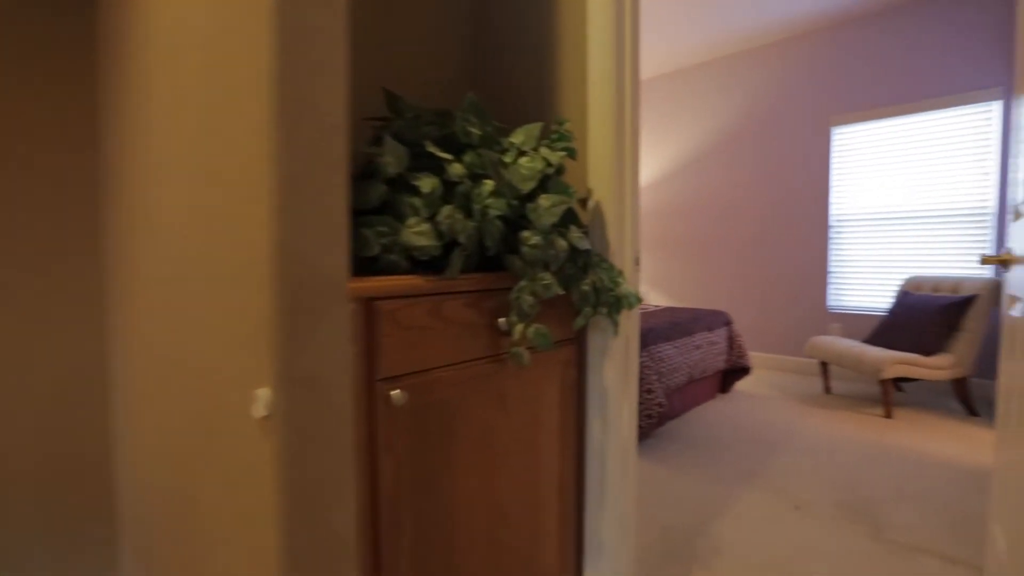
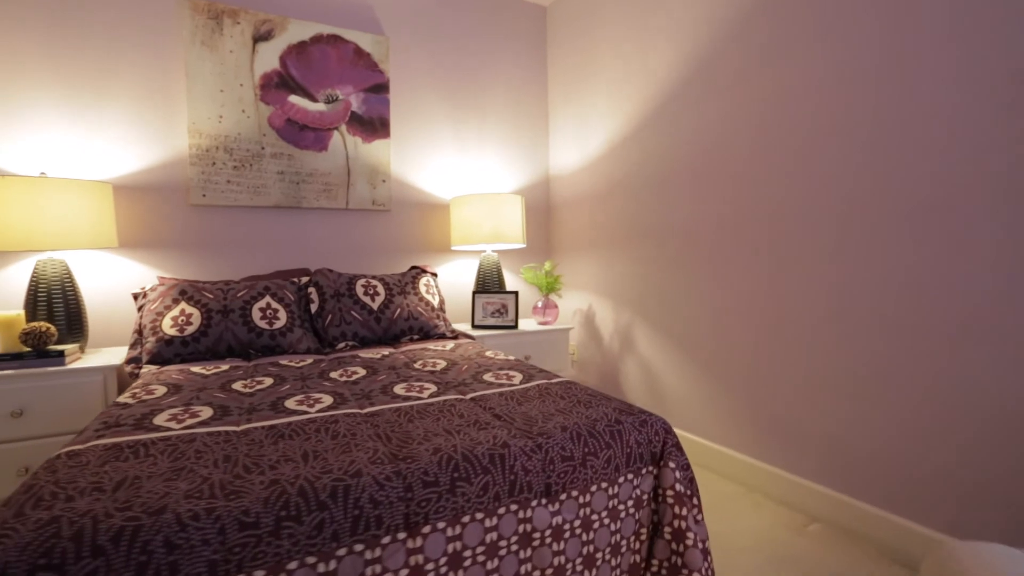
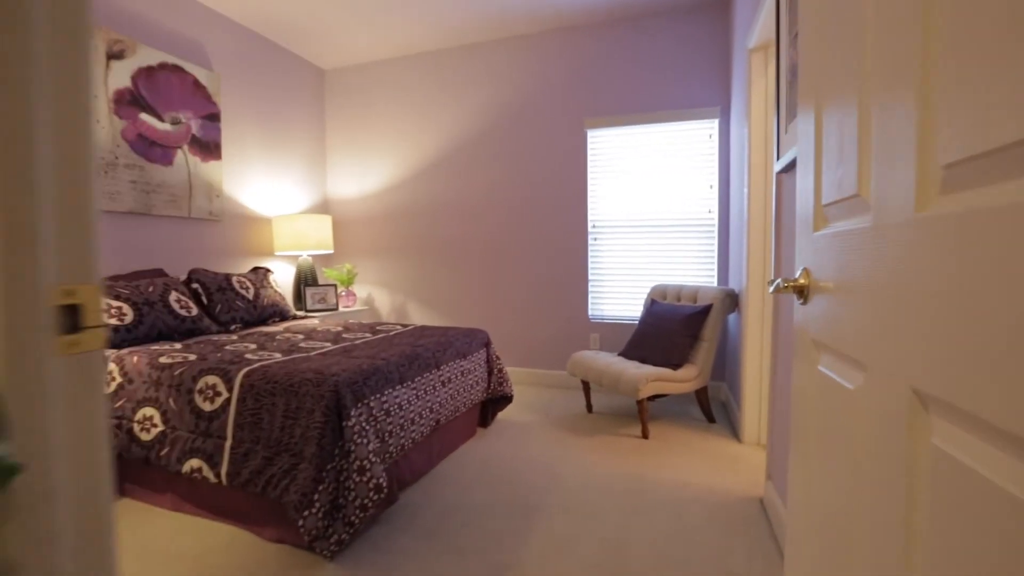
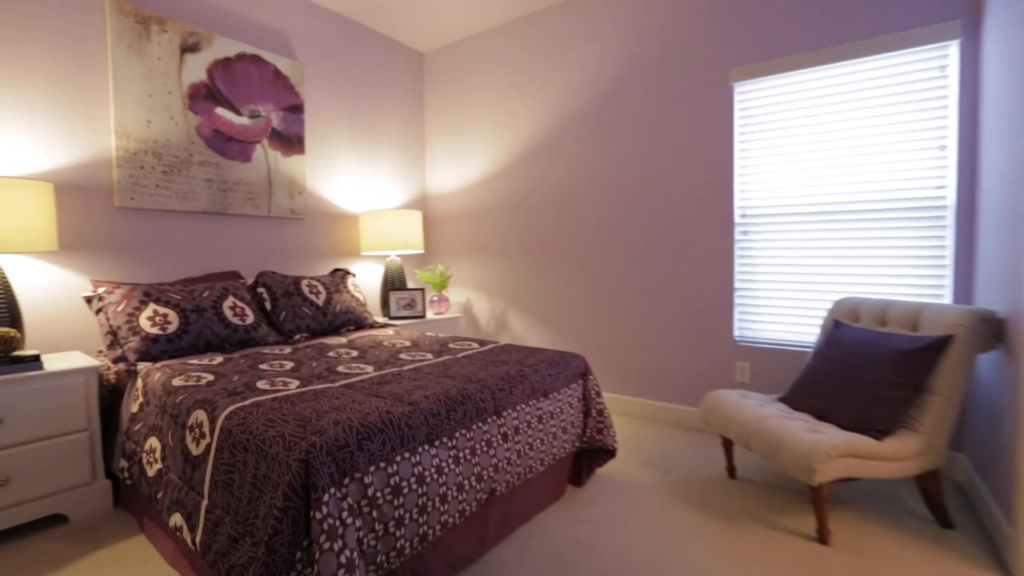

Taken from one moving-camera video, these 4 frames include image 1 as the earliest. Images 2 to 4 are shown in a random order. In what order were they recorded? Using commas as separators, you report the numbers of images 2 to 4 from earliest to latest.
3, 4, 2
